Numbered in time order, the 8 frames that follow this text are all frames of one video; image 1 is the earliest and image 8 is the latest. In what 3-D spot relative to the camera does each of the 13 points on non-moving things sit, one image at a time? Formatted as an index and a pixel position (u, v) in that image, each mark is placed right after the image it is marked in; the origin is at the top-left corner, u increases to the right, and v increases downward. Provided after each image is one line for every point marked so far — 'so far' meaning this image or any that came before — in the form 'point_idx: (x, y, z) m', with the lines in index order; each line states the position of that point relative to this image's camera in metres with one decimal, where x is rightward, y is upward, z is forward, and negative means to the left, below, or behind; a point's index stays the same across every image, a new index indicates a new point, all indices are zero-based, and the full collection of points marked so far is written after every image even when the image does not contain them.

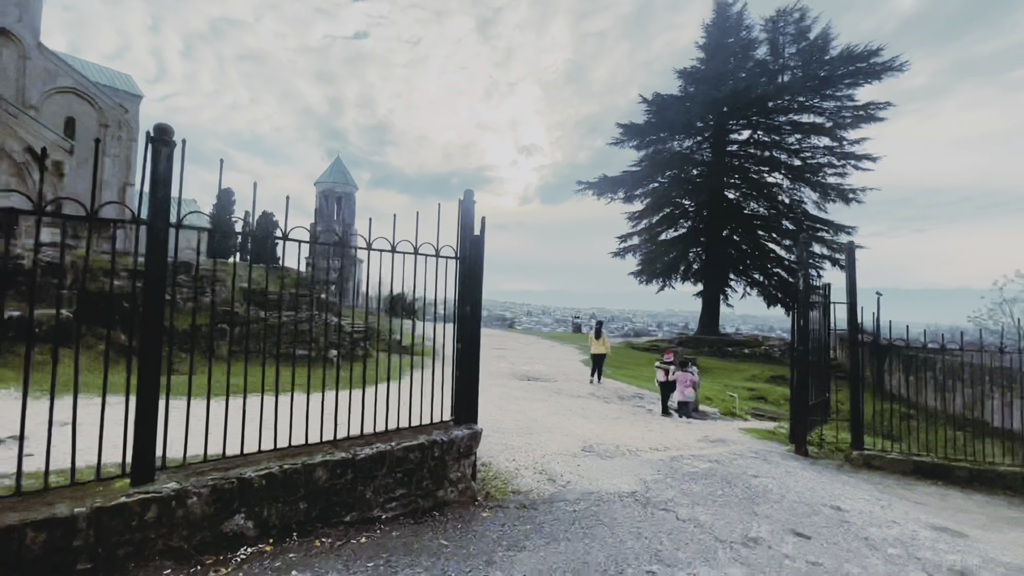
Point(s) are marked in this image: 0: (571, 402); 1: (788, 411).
0: (+1.4, -2.8, +11.4) m
1: (+8.3, -3.7, +14.2) m
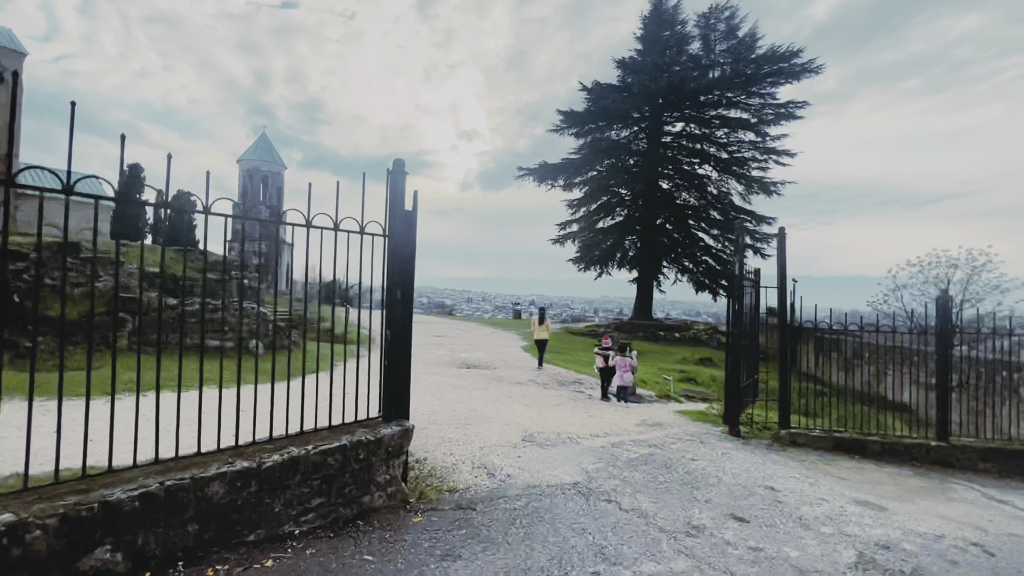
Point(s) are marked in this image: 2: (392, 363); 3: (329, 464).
0: (0.0, -2.4, +11.2) m
1: (+6.4, -3.3, +14.9) m
2: (-1.1, -0.7, +4.2) m
3: (-1.4, -1.3, +3.5) m
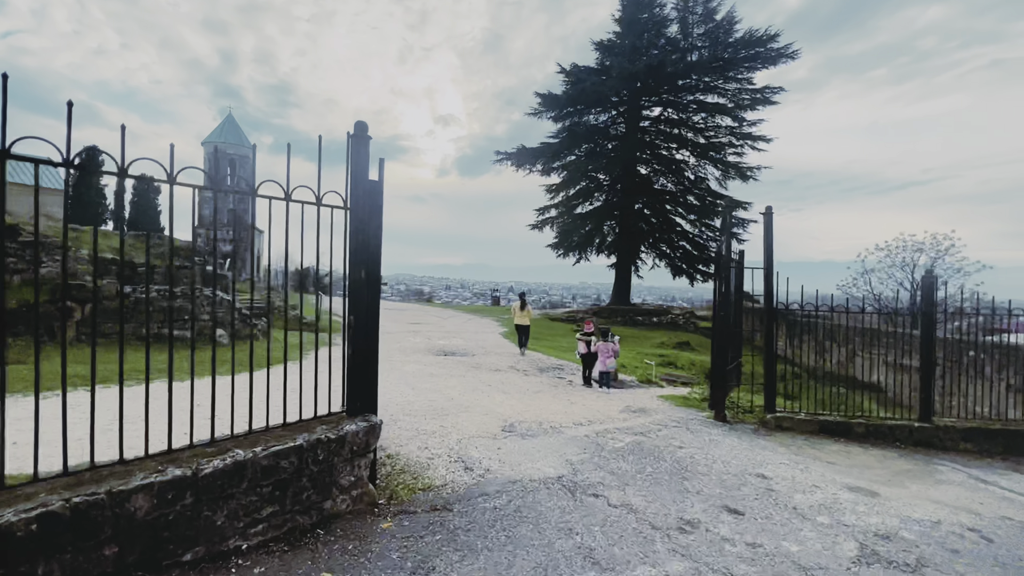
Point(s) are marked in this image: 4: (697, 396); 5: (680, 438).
0: (-0.5, -2.0, +10.8) m
1: (+5.8, -2.8, +14.8) m
2: (-1.3, -0.5, +3.8) m
3: (-1.5, -1.2, +3.1) m
4: (+3.9, -2.3, +10.0) m
5: (+2.2, -2.0, +6.2) m
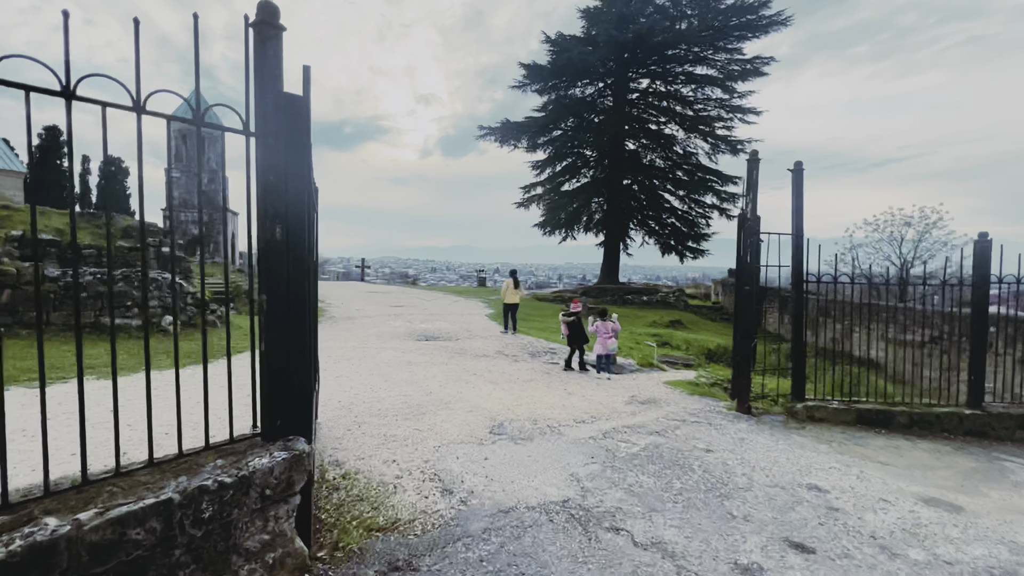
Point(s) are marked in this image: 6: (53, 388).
0: (-0.8, -1.6, +9.7) m
1: (+5.4, -2.0, +13.9) m
2: (-1.3, -0.3, +2.6) m
3: (-1.5, -1.0, +1.9) m
4: (+3.7, -1.8, +9.0) m
5: (+2.1, -1.6, +5.1) m
6: (-6.4, -1.4, +6.5) m
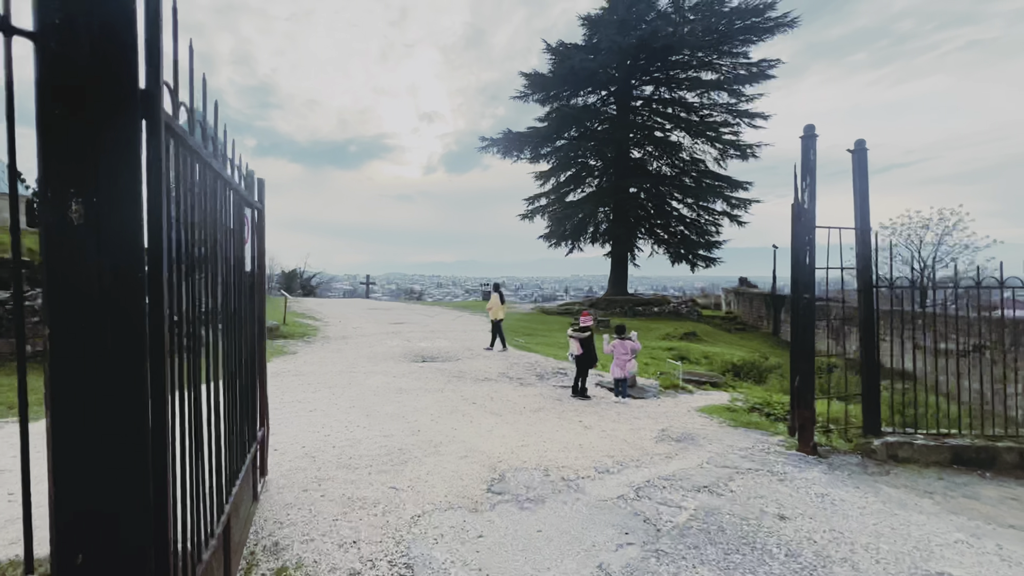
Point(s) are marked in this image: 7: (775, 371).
0: (-0.7, -1.8, +8.5) m
1: (+5.6, -2.3, +12.6) m
2: (-1.3, -0.4, +1.4) m
3: (-1.5, -1.1, +0.7) m
4: (+3.8, -1.9, +7.7) m
5: (+2.1, -1.7, +3.9) m
6: (-6.3, -1.7, +5.4) m
7: (+7.4, -2.4, +13.2) m
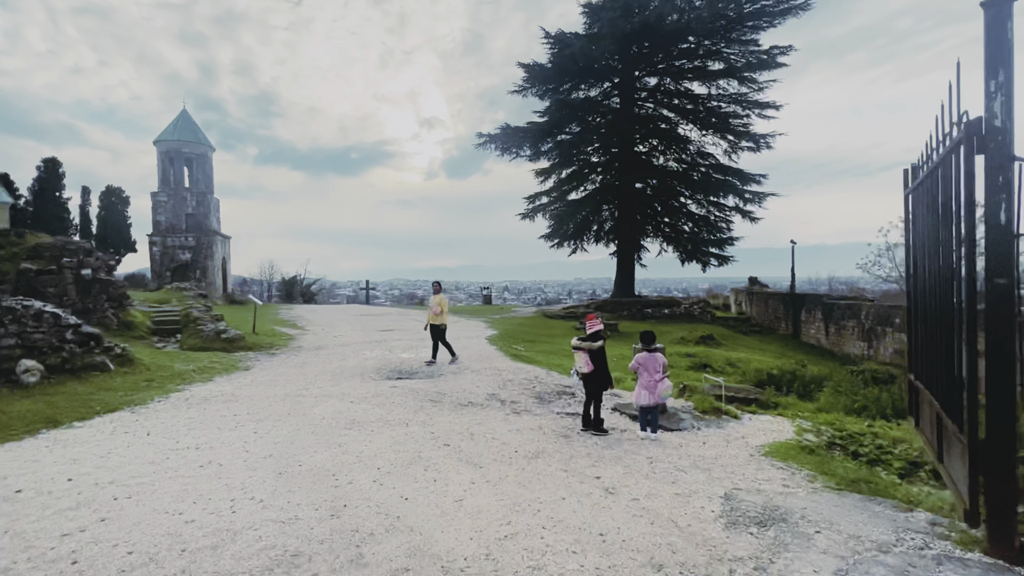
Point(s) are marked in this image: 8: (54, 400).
0: (-0.8, -1.8, +6.4) m
1: (+5.5, -2.2, +10.5) m
2: (-1.5, -0.3, -0.7) m
3: (-1.7, -1.0, -1.4) m
4: (+3.6, -1.8, +5.6) m
5: (+2.0, -1.6, +1.8) m
6: (-6.5, -1.8, +3.3) m
7: (+7.3, -2.2, +11.1) m
8: (-6.8, -1.6, +7.1) m
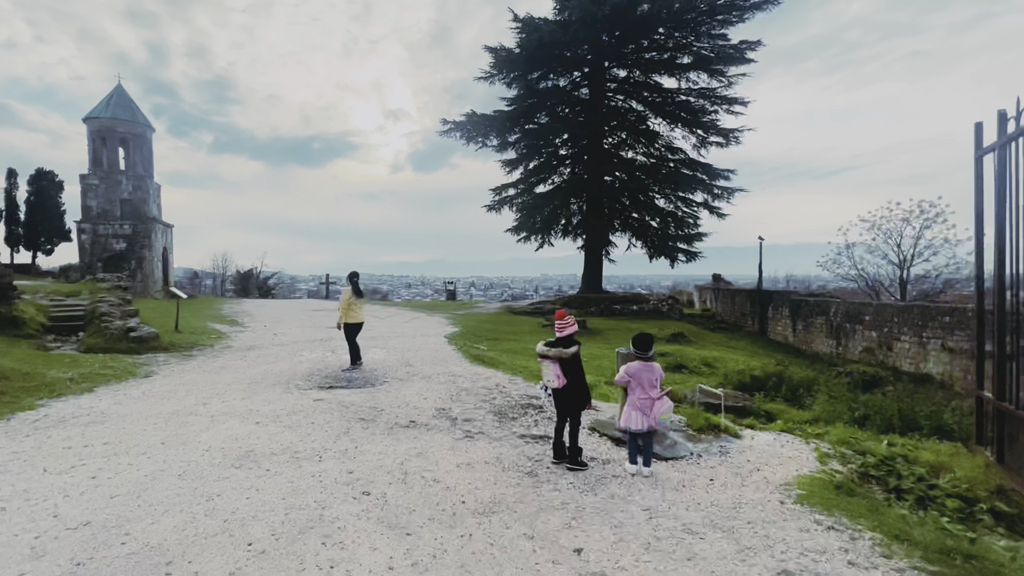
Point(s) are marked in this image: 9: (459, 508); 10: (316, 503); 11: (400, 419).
0: (-1.3, -1.7, +4.9) m
1: (+4.6, -2.1, +9.4) m
2: (-1.5, -0.2, -2.2) m
3: (-1.7, -0.9, -2.9) m
4: (+3.2, -1.7, +4.4) m
5: (+1.8, -1.5, +0.5) m
6: (-6.8, -1.6, +1.4) m
7: (+6.4, -2.1, +10.1) m
8: (-7.3, -1.5, +5.2) m
9: (-0.4, -1.7, +3.6) m
10: (-1.5, -1.6, +3.6) m
11: (-1.3, -1.6, +6.0) m
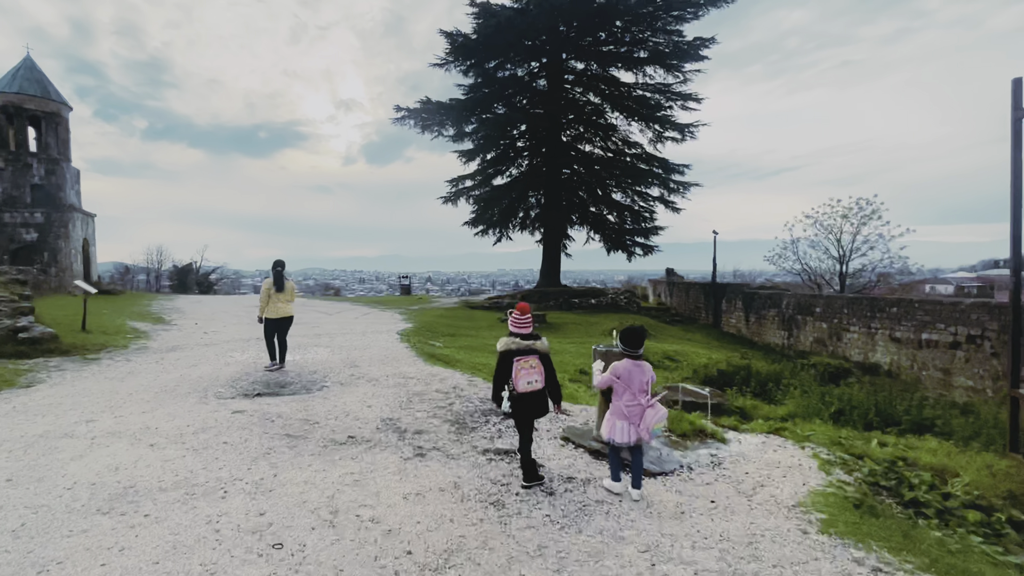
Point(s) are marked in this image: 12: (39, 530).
0: (-1.6, -1.6, +3.9) m
1: (+3.9, -1.9, +8.9) m
2: (-1.2, -0.2, -3.2) m
3: (-1.3, -0.9, -3.9) m
4: (+2.9, -1.6, +3.8) m
5: (+1.8, -1.4, -0.2) m
6: (-6.7, -1.6, 0.0) m
7: (+5.6, -1.9, +9.8) m
8: (-7.7, -1.4, +3.6) m
9: (-0.6, -1.6, +2.7) m
10: (-1.7, -1.5, +2.6) m
11: (-1.8, -1.5, +5.0) m
12: (-3.0, -1.5, +3.1) m
